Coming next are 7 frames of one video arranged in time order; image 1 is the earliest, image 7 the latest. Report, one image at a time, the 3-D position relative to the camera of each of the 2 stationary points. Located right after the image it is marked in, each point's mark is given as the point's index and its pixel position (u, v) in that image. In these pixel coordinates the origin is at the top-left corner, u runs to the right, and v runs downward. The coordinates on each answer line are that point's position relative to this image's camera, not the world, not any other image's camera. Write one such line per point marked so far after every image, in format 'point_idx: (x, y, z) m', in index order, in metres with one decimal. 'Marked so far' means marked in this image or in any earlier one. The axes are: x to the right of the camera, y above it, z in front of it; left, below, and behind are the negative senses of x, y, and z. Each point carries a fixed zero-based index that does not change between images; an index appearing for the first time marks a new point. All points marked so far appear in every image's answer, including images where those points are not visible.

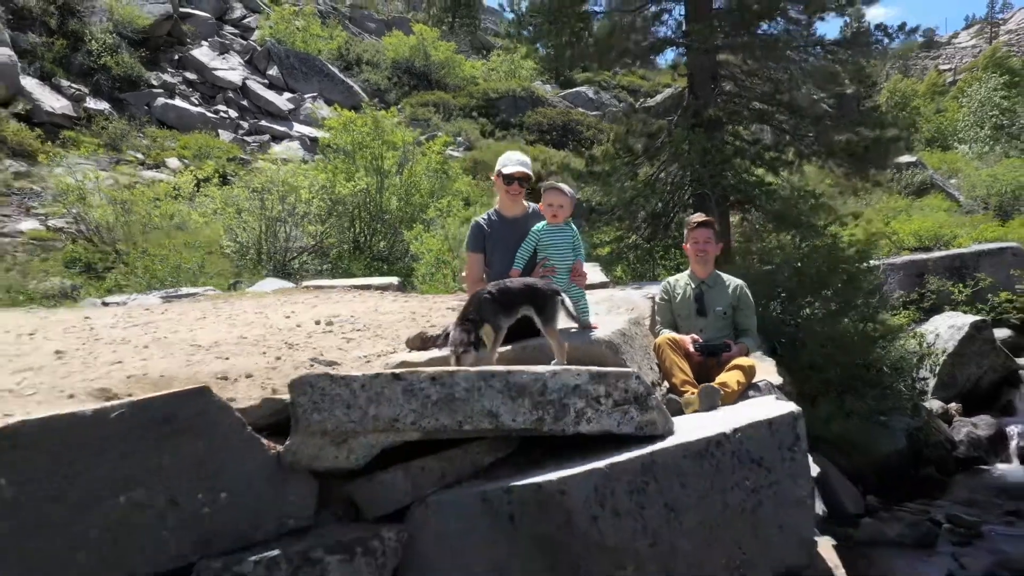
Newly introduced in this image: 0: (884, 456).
0: (+3.2, -1.5, +5.9) m
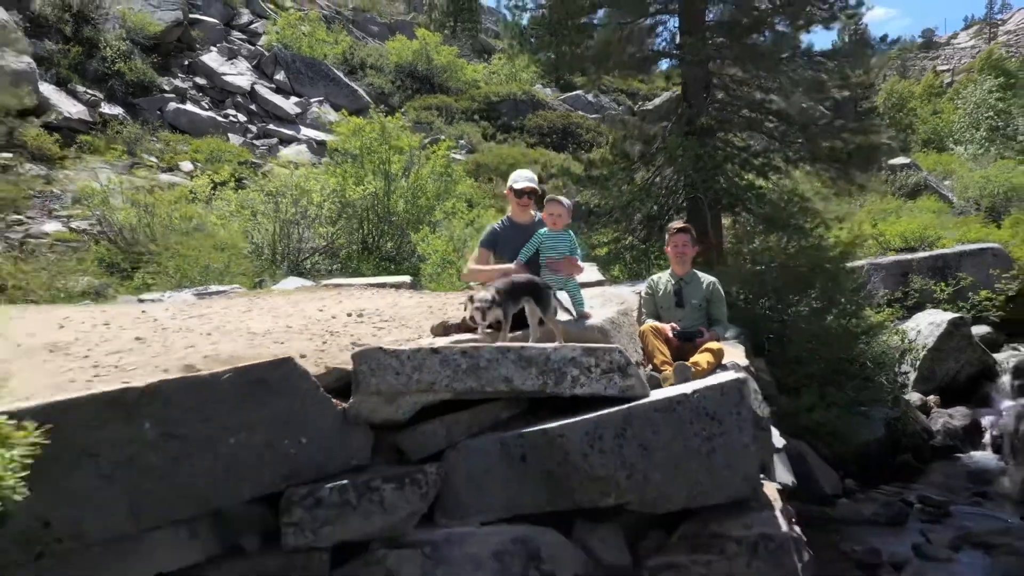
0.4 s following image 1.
0: (+3.3, -1.5, +6.4) m
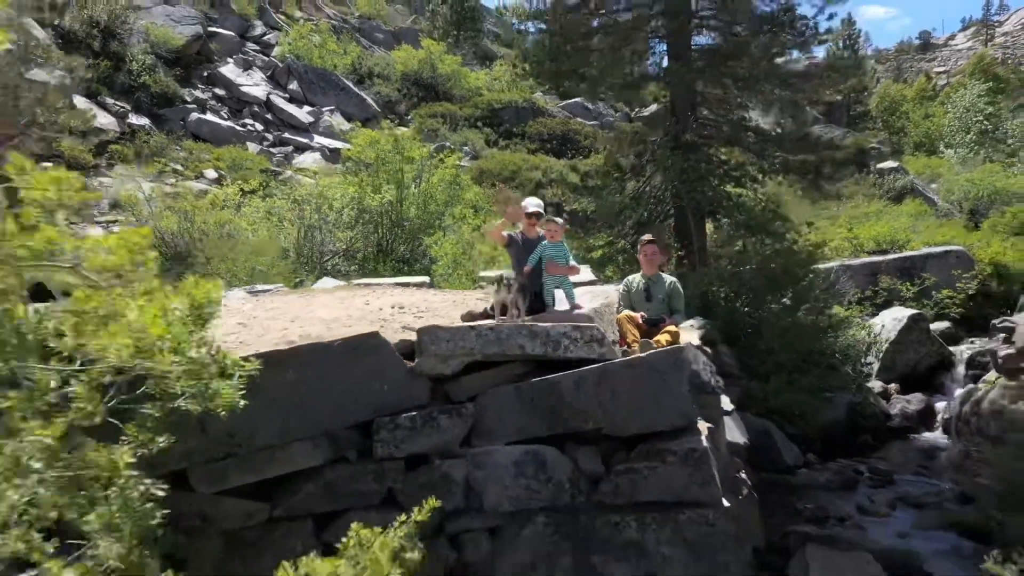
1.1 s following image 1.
0: (+3.3, -1.5, +7.2) m
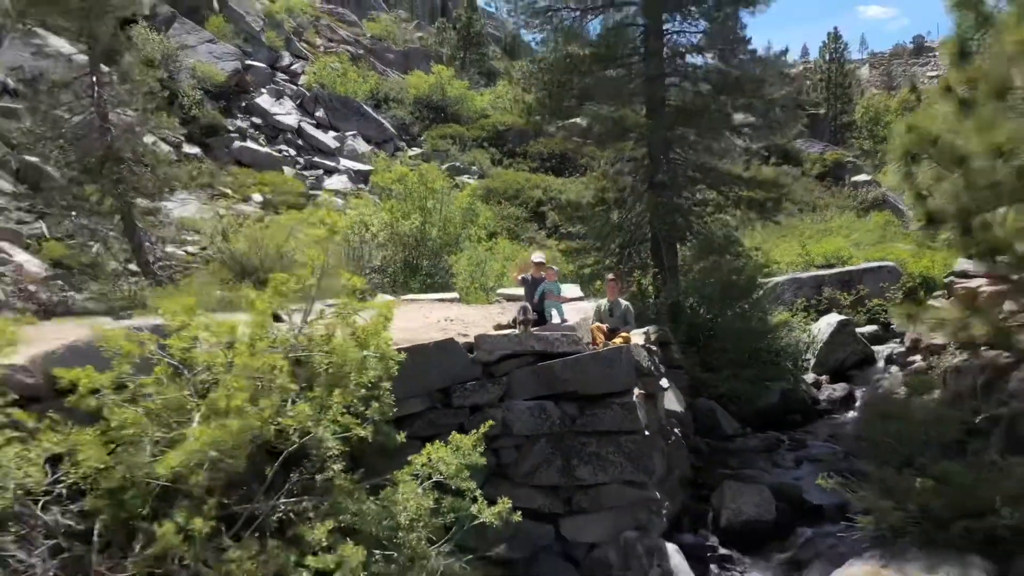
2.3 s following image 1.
0: (+3.4, -1.6, +9.3) m
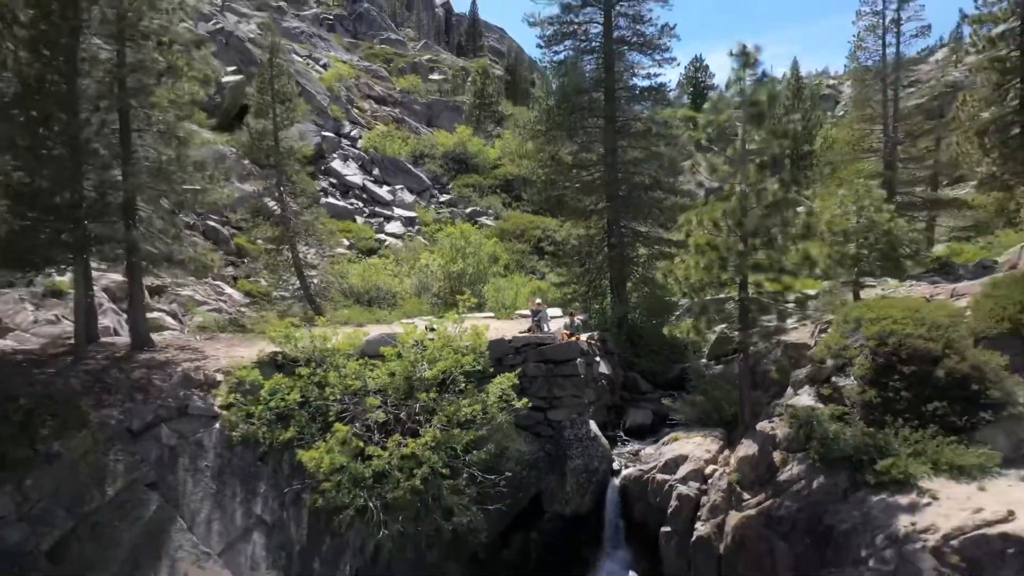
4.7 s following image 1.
0: (+3.7, -2.1, +16.1) m
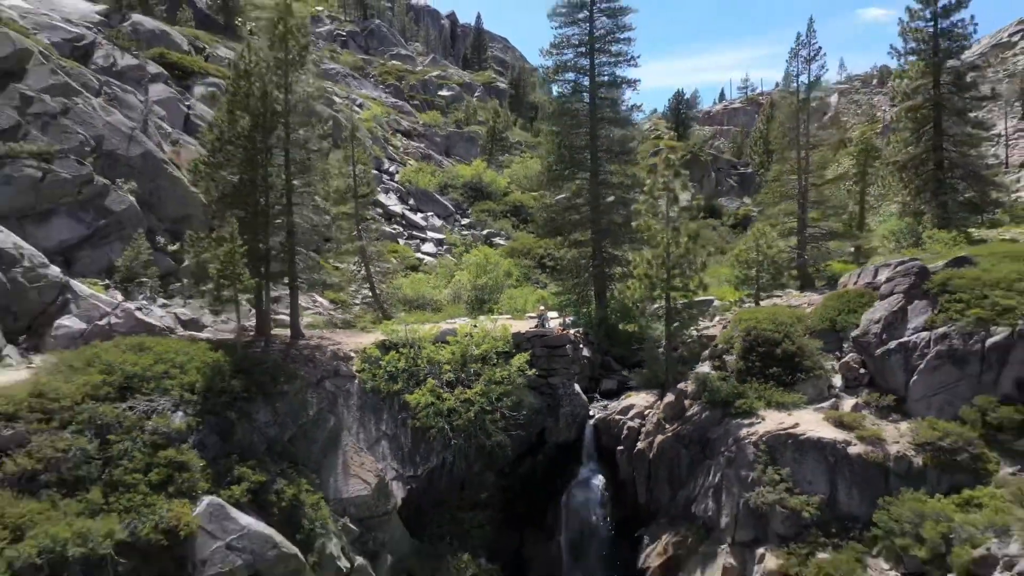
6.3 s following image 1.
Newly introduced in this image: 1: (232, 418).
0: (+4.1, -2.4, +22.6) m
1: (-5.4, -2.5, +13.1) m
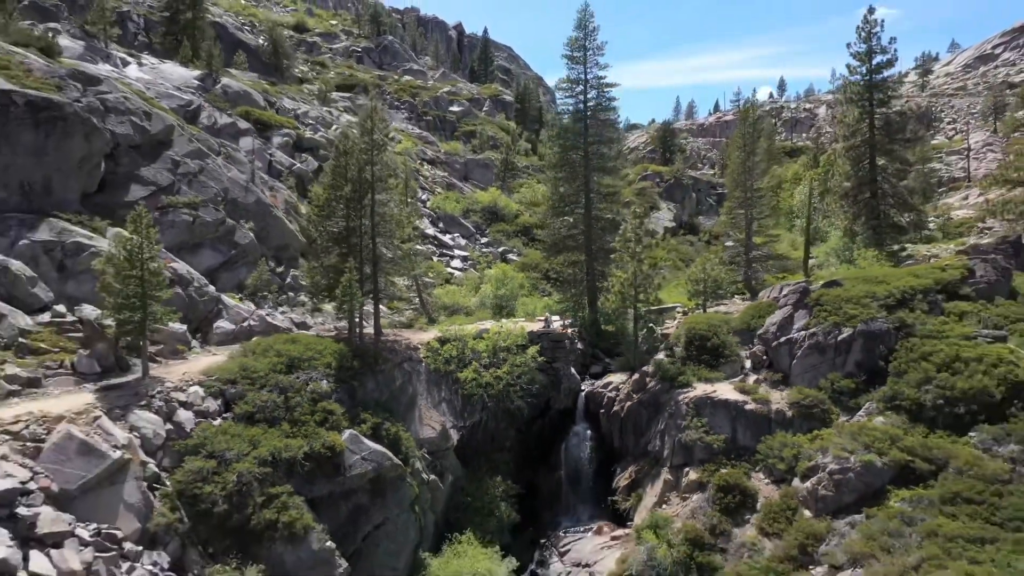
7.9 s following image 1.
0: (+4.7, -2.9, +30.2) m
1: (-4.8, -3.0, +20.8) m
